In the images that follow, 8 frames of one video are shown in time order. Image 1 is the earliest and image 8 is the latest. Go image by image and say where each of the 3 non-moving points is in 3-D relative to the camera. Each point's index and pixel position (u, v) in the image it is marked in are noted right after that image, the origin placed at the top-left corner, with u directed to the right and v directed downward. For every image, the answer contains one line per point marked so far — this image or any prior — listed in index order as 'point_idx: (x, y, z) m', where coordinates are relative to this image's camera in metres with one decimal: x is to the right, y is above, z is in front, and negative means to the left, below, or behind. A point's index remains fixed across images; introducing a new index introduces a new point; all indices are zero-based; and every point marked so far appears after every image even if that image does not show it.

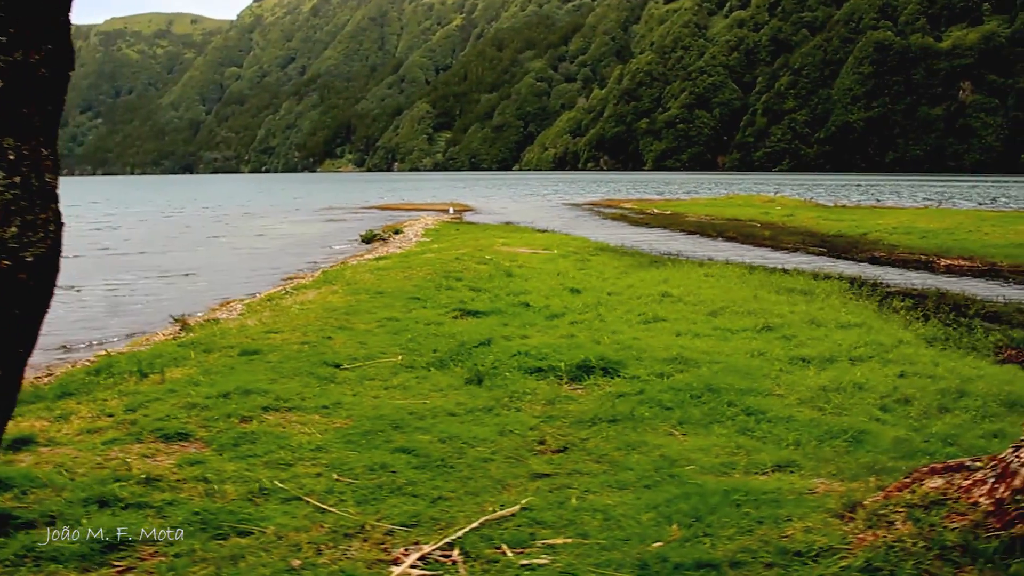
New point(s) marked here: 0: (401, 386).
0: (-1.1, -0.9, +11.7) m
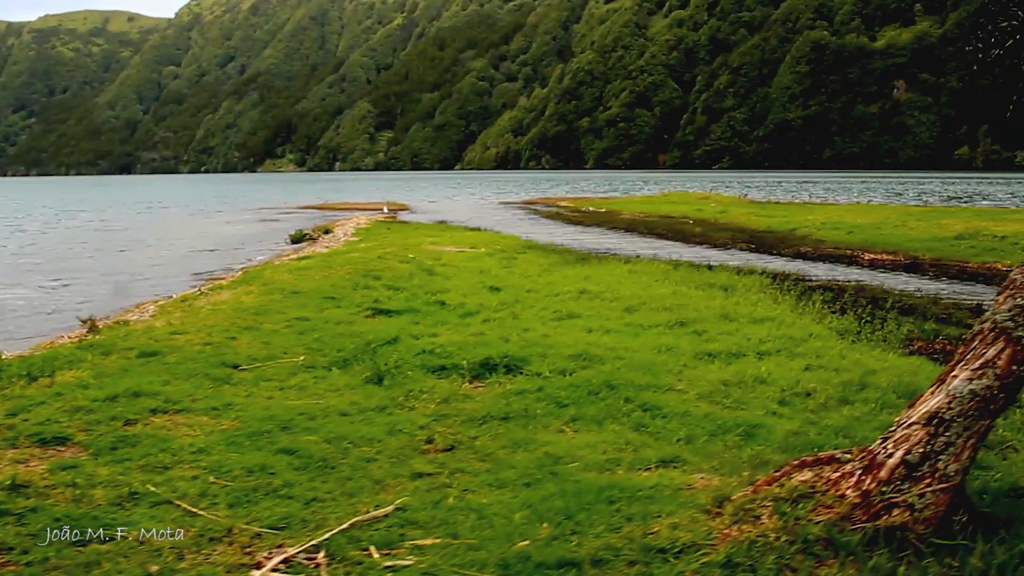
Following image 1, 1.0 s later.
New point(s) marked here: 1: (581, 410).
0: (-2.0, -0.9, +11.5) m
1: (+0.6, -1.0, +10.2) m
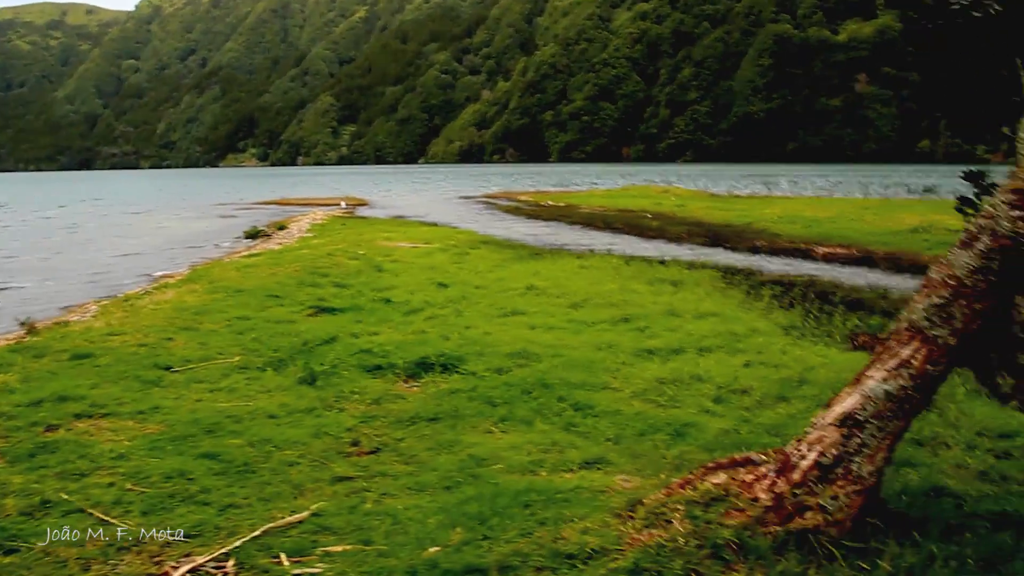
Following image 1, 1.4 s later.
0: (-2.6, -0.9, +11.3) m
1: (0.0, -1.0, +10.1) m
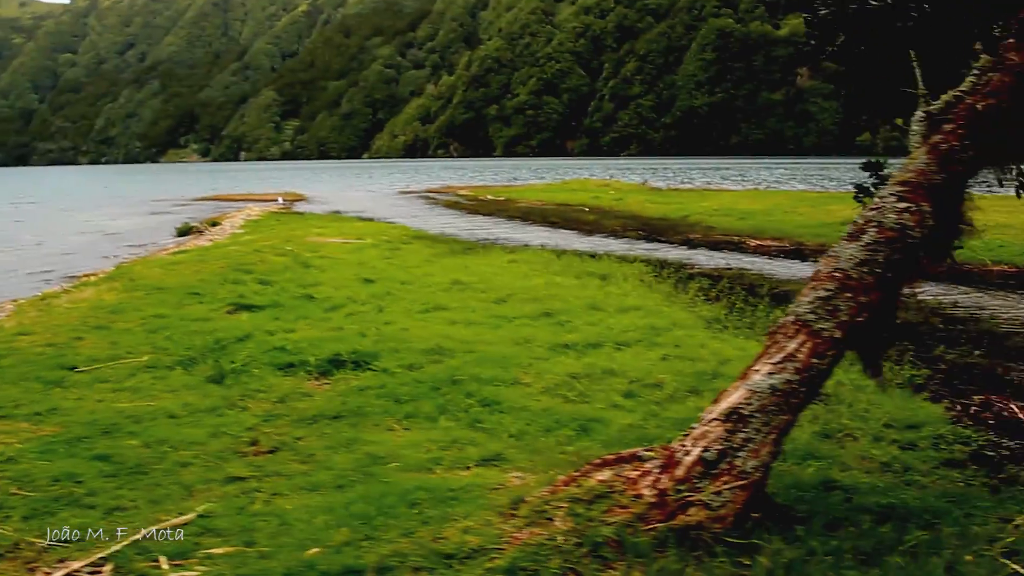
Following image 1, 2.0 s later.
0: (-3.4, -0.9, +11.1) m
1: (-0.8, -1.0, +10.0) m
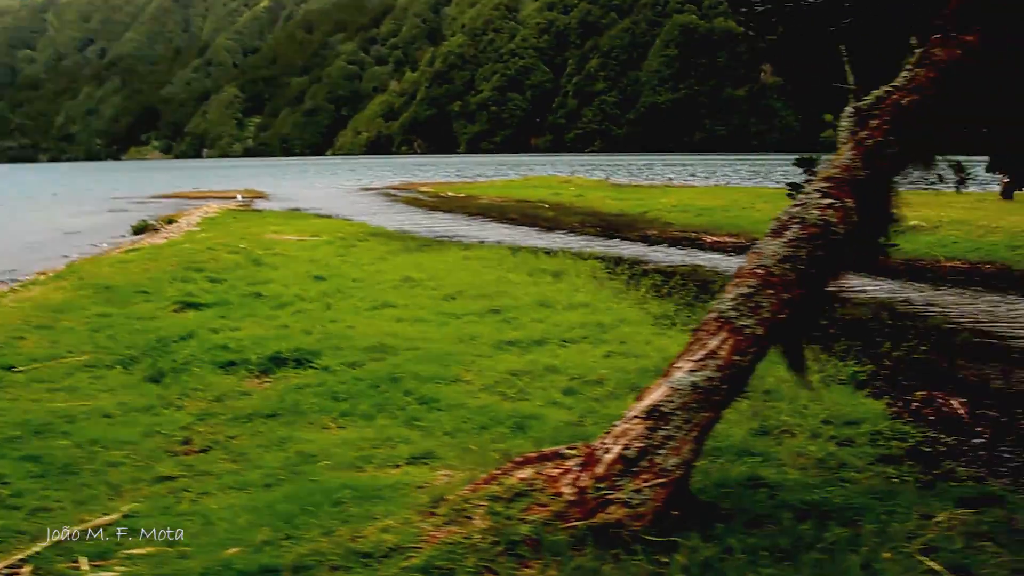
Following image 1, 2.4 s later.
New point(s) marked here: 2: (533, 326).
0: (-4.0, -0.9, +11.0) m
1: (-1.3, -1.0, +9.9) m
2: (+0.2, -0.4, +13.7) m
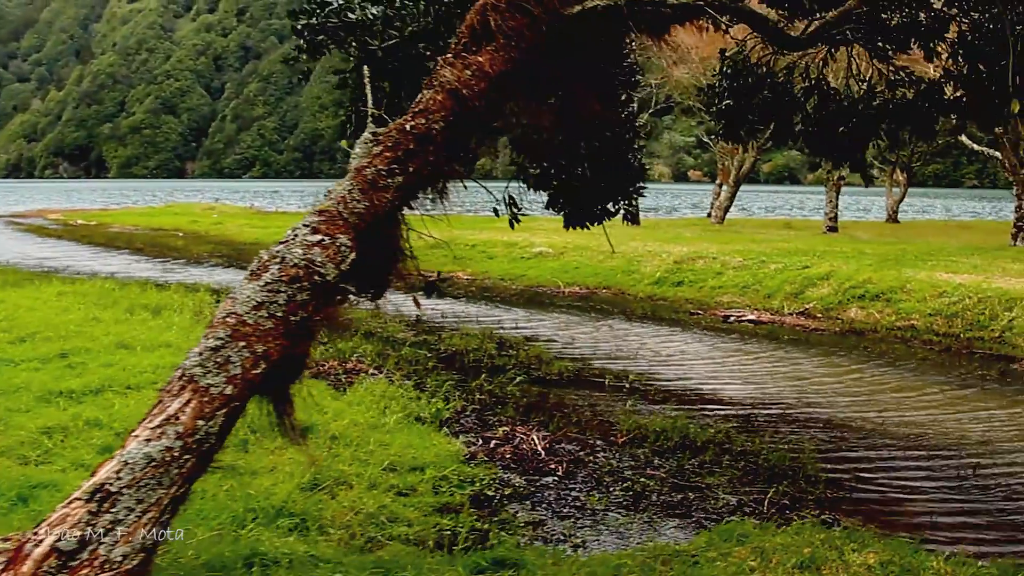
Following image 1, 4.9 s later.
0: (-7.6, -1.3, +8.5) m
1: (-4.7, -1.3, +8.2) m
2: (-4.2, -0.9, +12.3) m
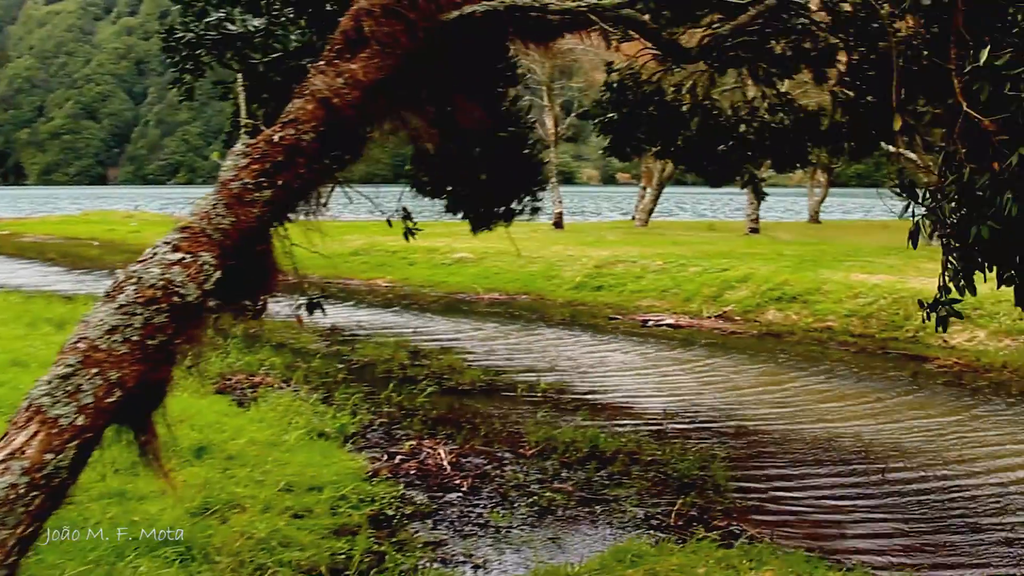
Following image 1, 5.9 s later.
0: (-8.2, -1.5, +7.8) m
1: (-5.4, -1.5, +7.7) m
2: (-5.1, -1.0, +11.7) m
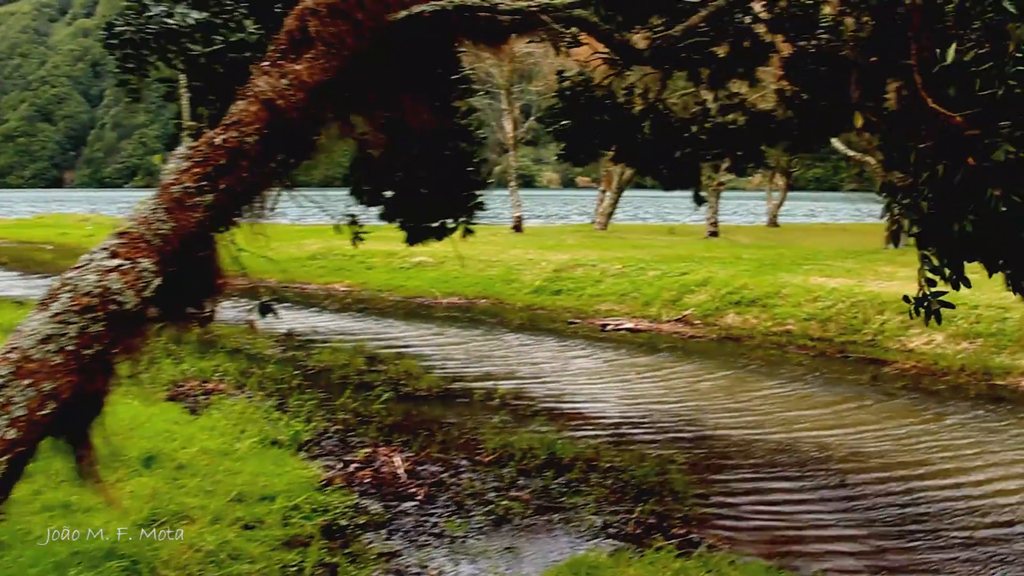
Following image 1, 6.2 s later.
0: (-8.5, -1.6, +7.4) m
1: (-5.6, -1.5, +7.3) m
2: (-5.5, -1.1, +11.4) m
